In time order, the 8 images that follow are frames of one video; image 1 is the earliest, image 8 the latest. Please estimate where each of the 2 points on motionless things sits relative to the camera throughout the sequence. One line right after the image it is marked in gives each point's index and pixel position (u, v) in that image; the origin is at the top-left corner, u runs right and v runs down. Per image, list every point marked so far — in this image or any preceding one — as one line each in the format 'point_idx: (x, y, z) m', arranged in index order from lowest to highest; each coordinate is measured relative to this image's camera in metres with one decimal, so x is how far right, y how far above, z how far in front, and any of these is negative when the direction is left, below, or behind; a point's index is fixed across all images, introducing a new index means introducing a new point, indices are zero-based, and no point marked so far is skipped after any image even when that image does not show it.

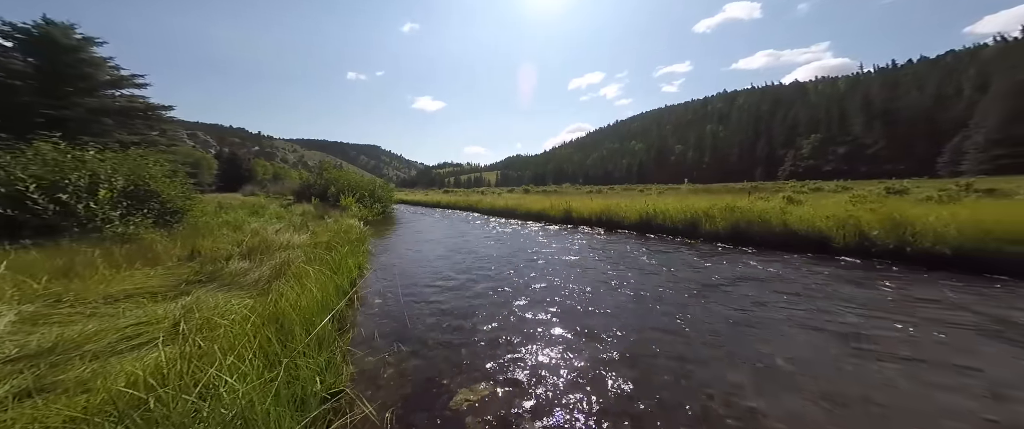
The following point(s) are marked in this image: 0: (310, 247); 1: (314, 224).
0: (-8.2, -1.3, +13.7) m
1: (-11.7, -0.5, +19.5) m
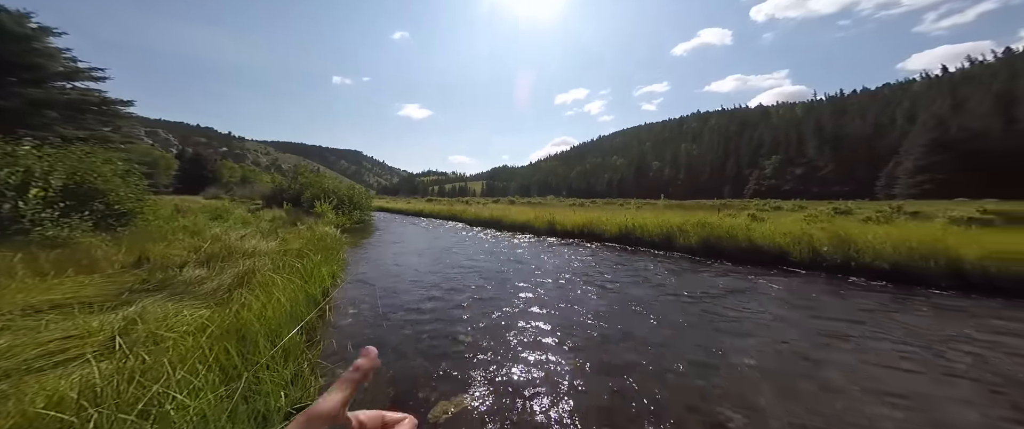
0: (-9.1, -1.6, +12.7) m
1: (-12.8, -0.9, +18.4) m
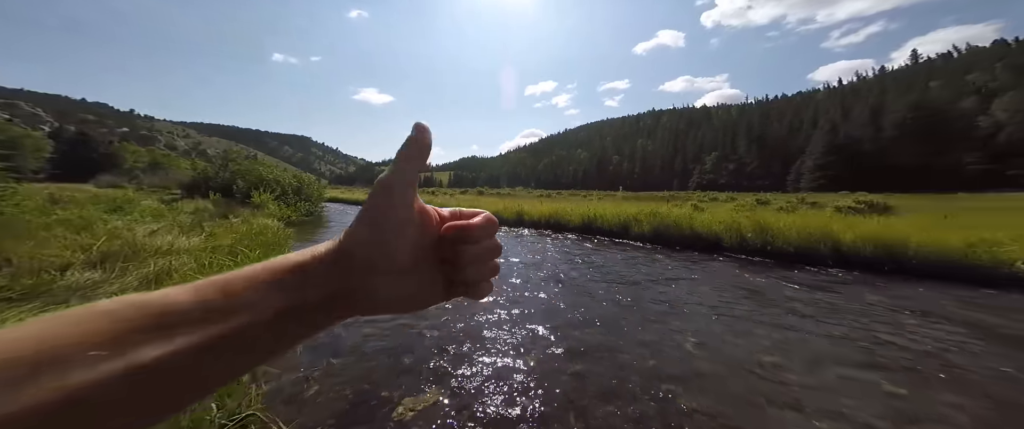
0: (-10.7, -1.3, +10.5) m
1: (-15.0, -0.5, +15.8) m
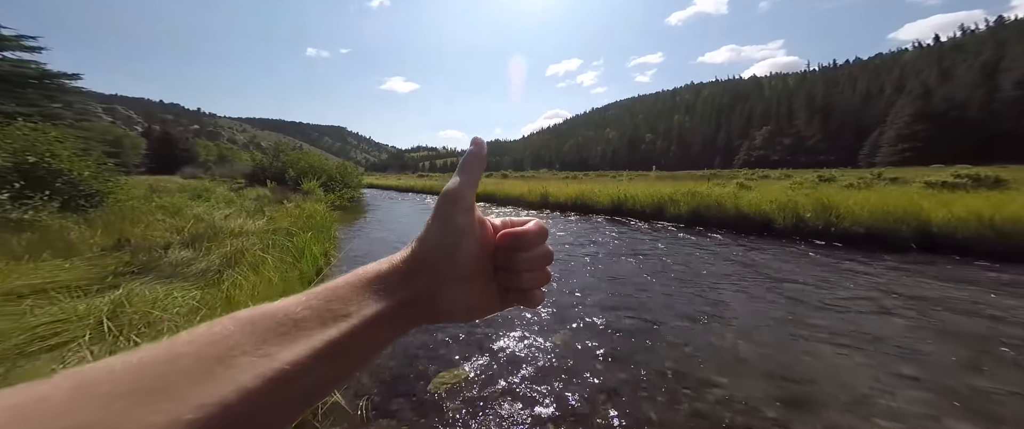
0: (-9.5, -0.7, +12.4) m
1: (-13.3, +0.3, +17.9) m
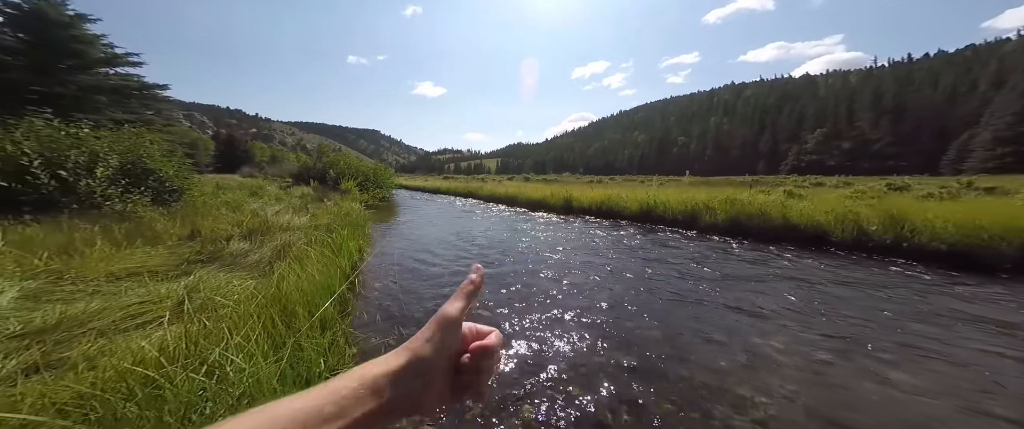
0: (-8.3, -0.6, +13.7) m
1: (-11.8, +0.5, +19.5) m
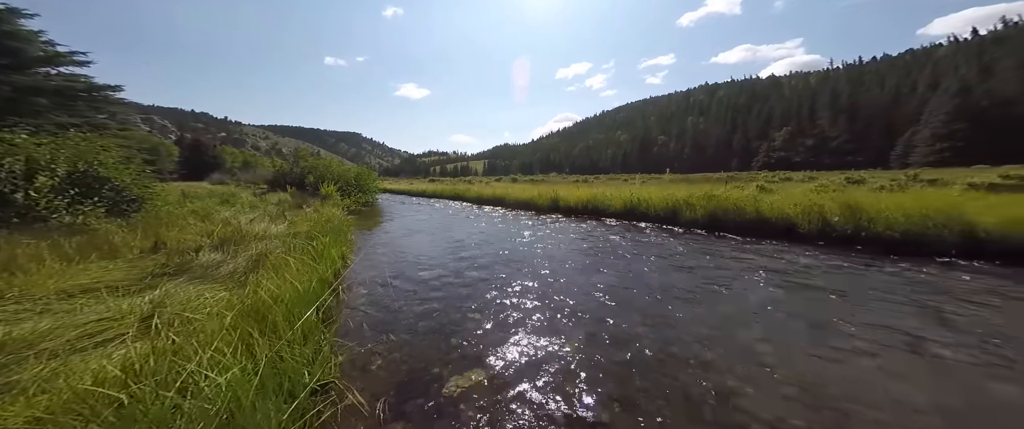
0: (-8.9, -0.8, +13.0) m
1: (-12.6, +0.1, +18.7) m
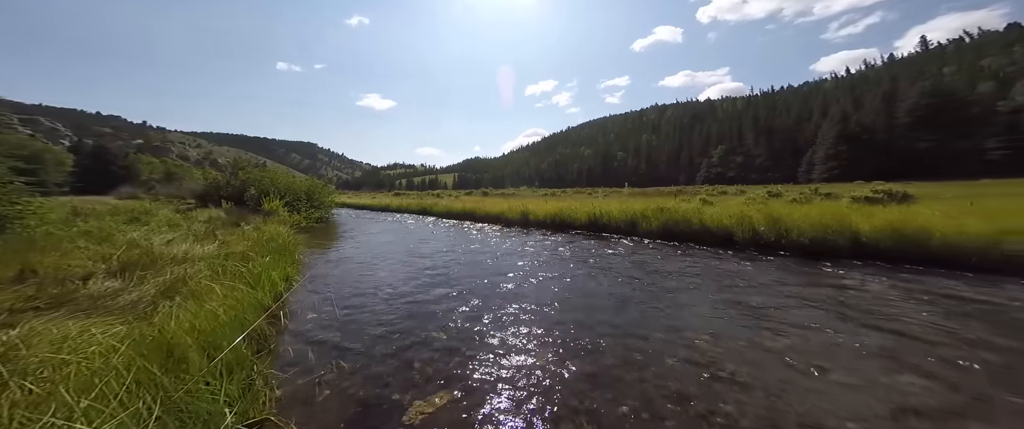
0: (-10.4, -1.6, +10.8) m
1: (-14.6, -0.9, +16.2) m
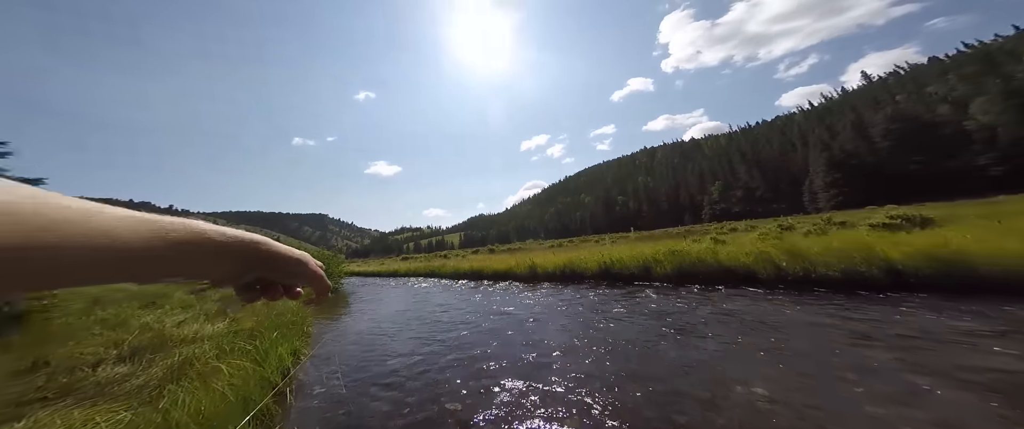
0: (-9.9, -4.2, +10.8) m
1: (-14.0, -4.7, +16.3) m
